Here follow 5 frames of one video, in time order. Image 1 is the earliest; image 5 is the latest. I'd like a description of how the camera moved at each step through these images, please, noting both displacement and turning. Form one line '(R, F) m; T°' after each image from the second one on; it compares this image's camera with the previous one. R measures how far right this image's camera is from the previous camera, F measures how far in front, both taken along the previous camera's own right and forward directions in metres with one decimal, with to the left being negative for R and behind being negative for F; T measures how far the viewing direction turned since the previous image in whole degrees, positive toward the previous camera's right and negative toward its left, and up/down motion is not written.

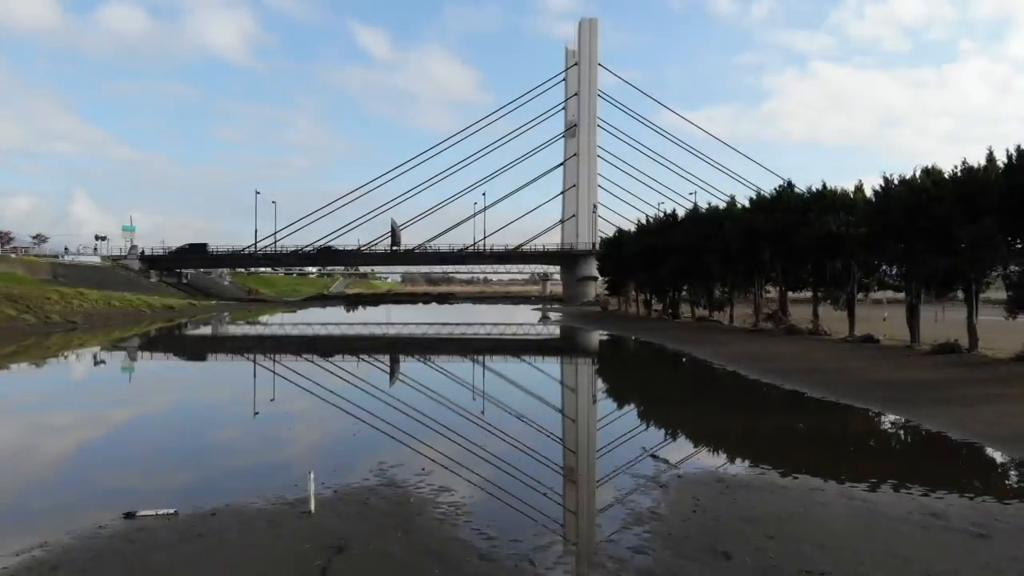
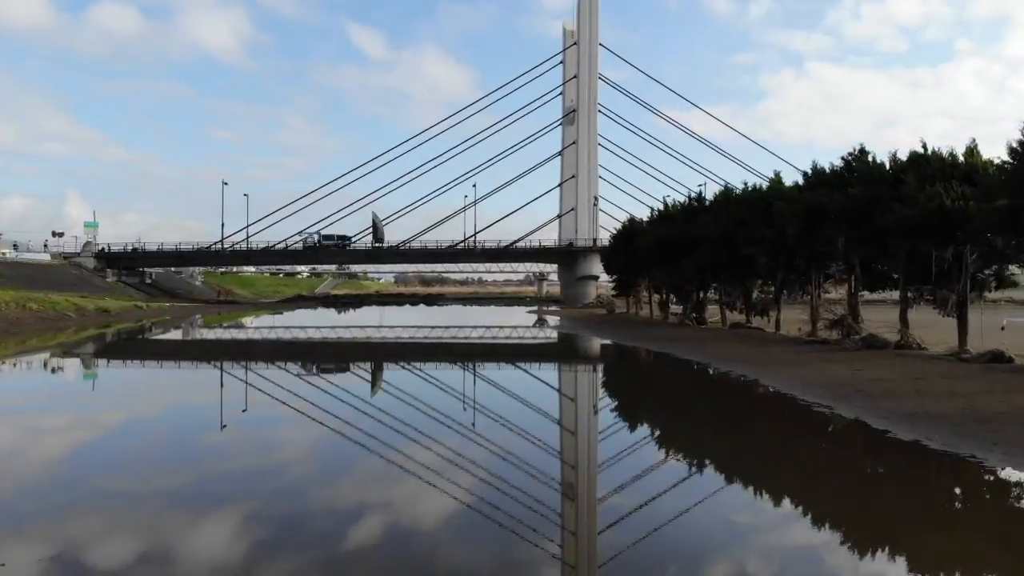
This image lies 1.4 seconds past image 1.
(+0.1, +3.8) m; 0°
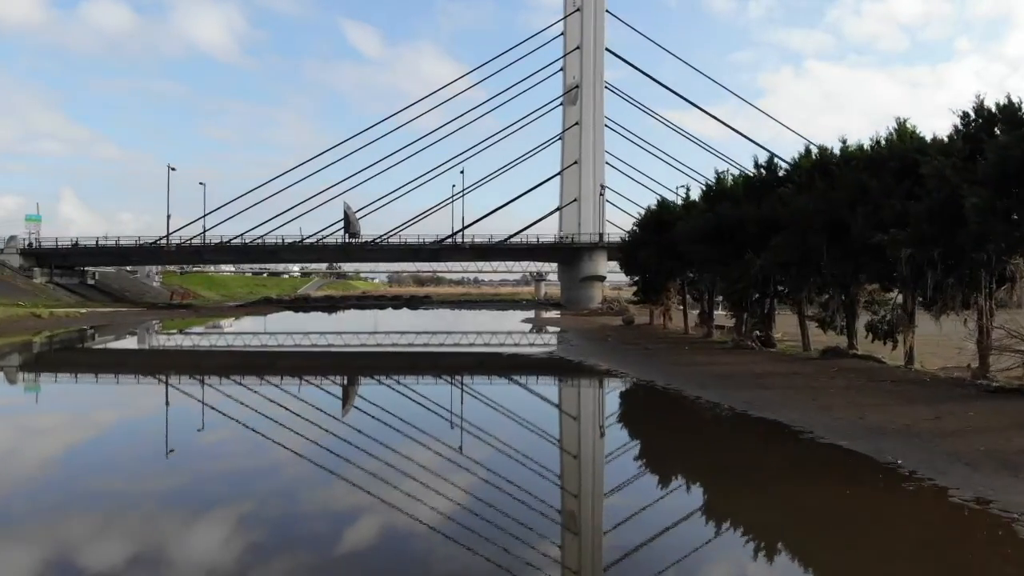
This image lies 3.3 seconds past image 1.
(+0.1, +5.3) m; 0°
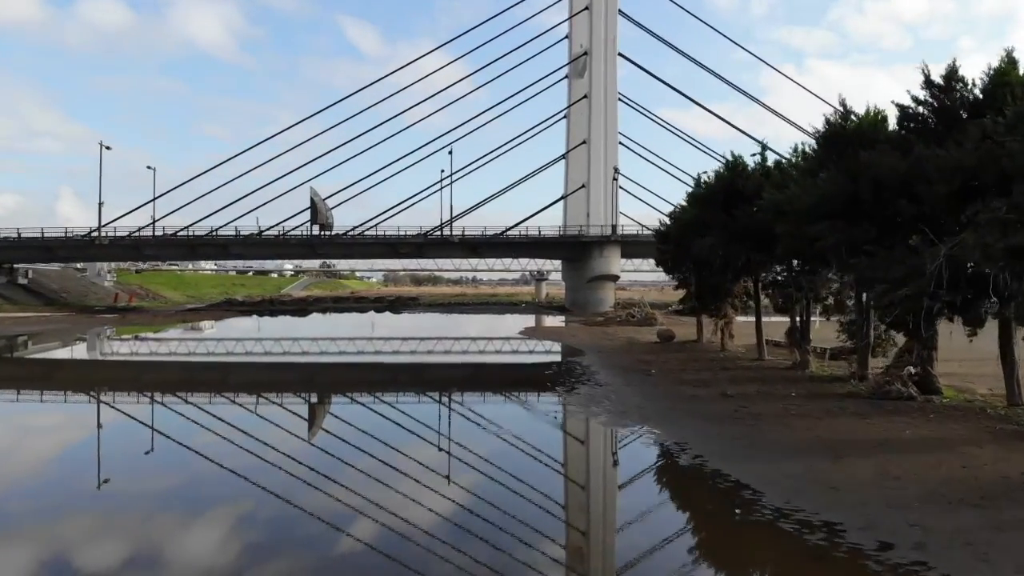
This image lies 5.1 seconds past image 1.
(+0.1, +5.1) m; 0°
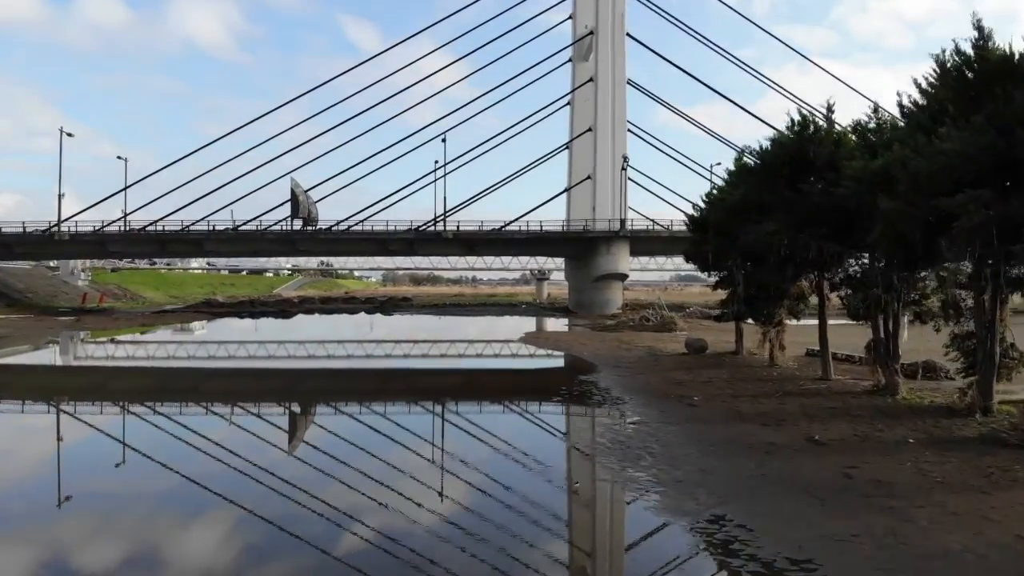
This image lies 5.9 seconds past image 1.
(0.0, +2.4) m; 0°
